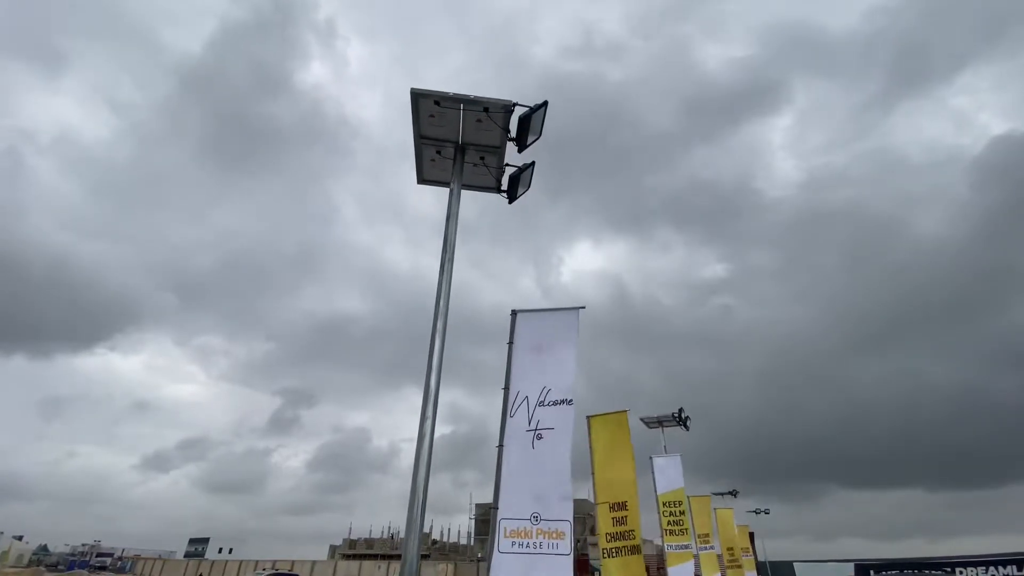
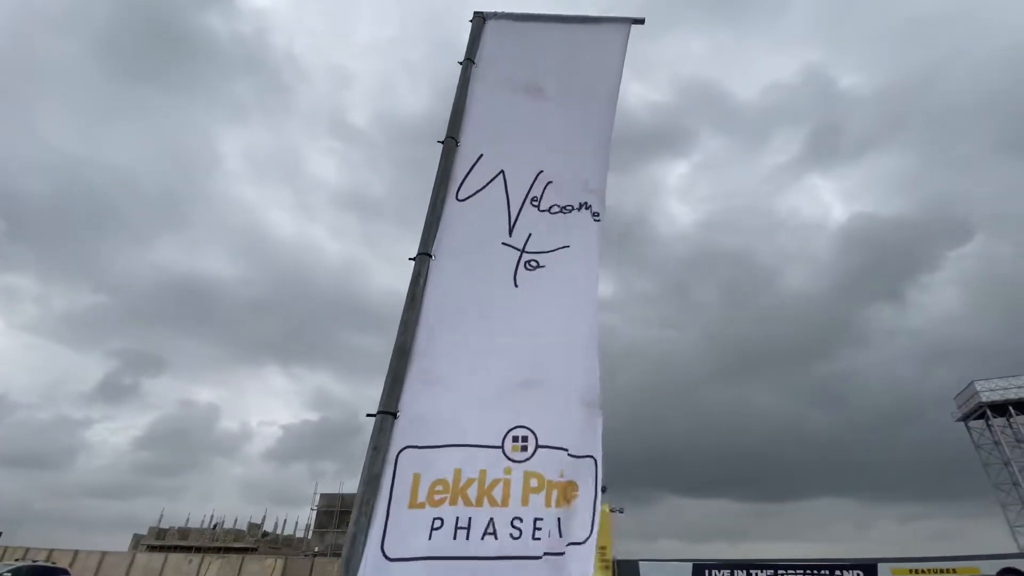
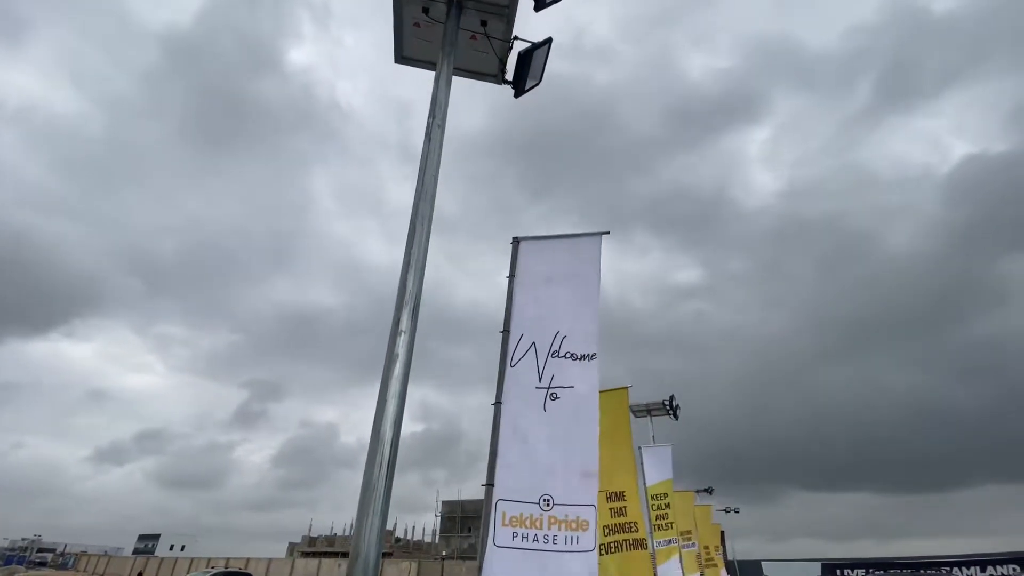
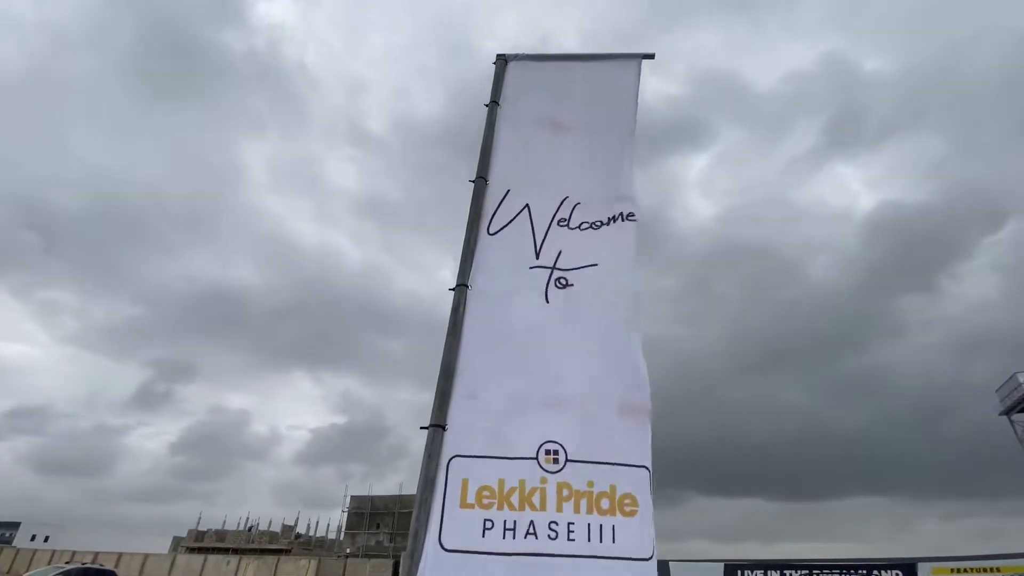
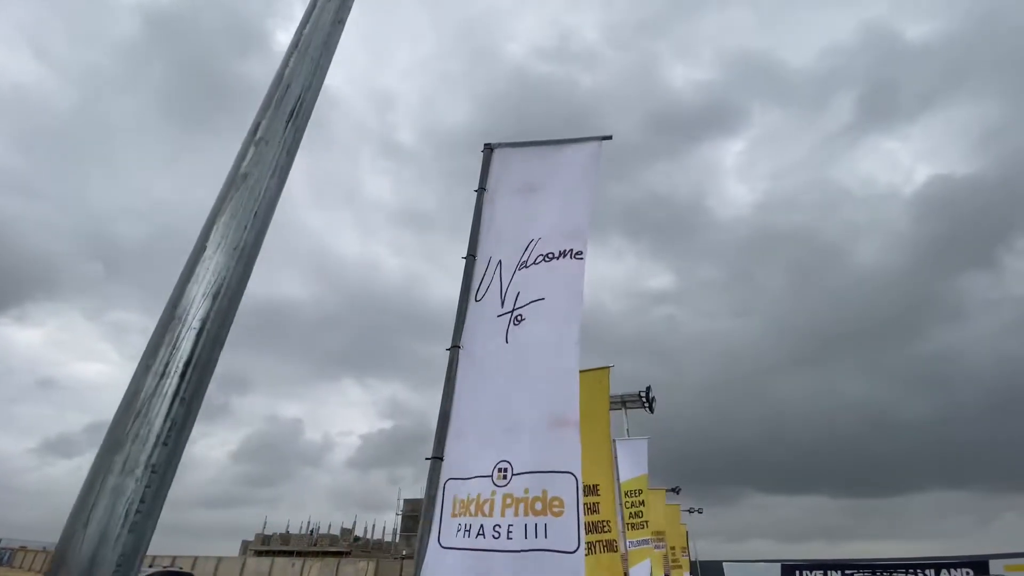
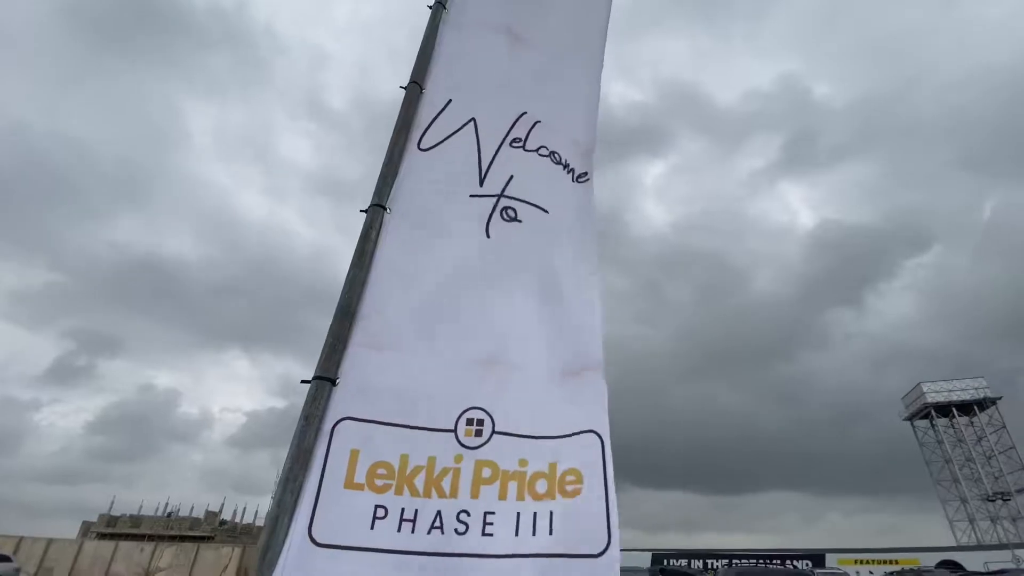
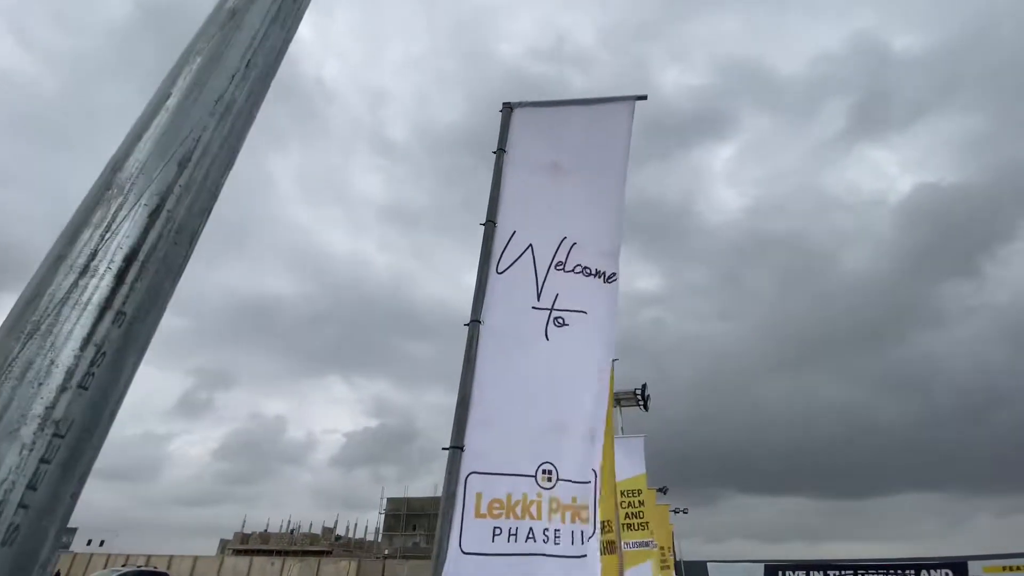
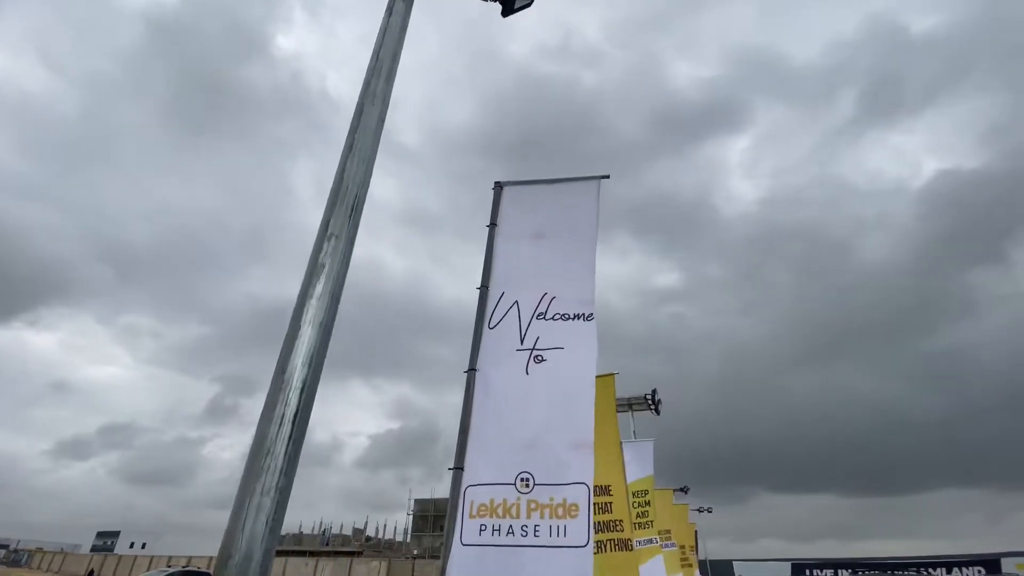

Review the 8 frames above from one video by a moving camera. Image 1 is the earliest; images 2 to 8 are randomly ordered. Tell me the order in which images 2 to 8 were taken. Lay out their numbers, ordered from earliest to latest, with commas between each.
3, 8, 5, 7, 4, 2, 6
